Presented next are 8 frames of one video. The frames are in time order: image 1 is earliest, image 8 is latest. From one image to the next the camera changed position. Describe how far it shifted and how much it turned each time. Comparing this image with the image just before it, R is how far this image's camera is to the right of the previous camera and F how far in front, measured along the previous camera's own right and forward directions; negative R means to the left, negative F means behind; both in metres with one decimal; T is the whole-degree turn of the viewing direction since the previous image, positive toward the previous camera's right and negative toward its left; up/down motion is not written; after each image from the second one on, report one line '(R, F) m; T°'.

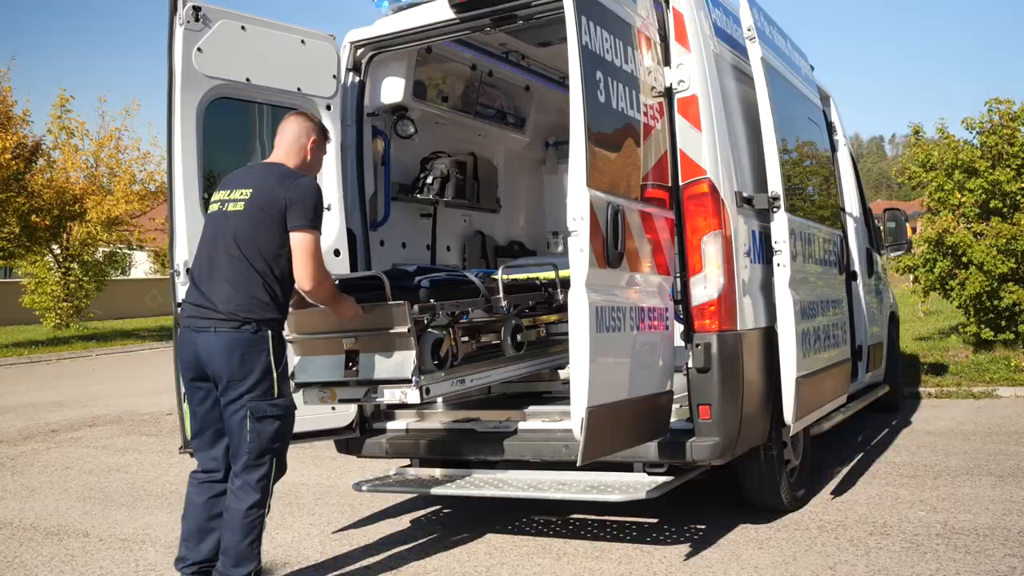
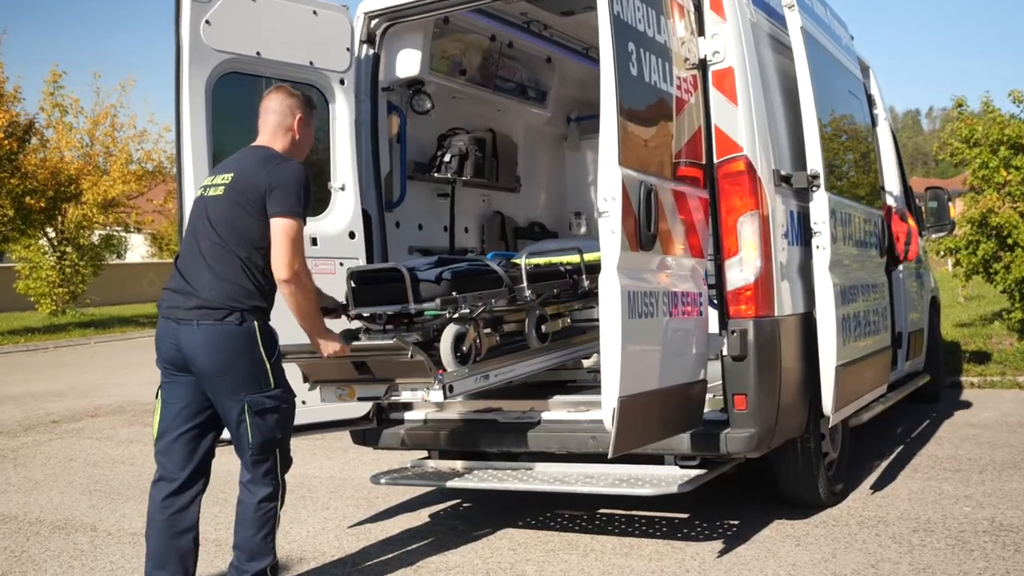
(-0.1, +0.2) m; 0°
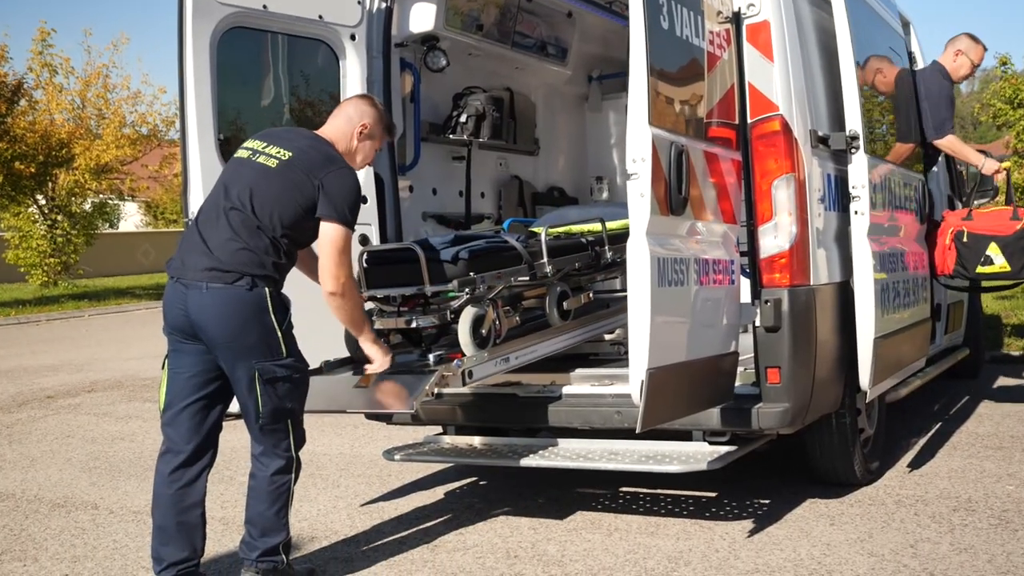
(-0.1, +0.2) m; 0°
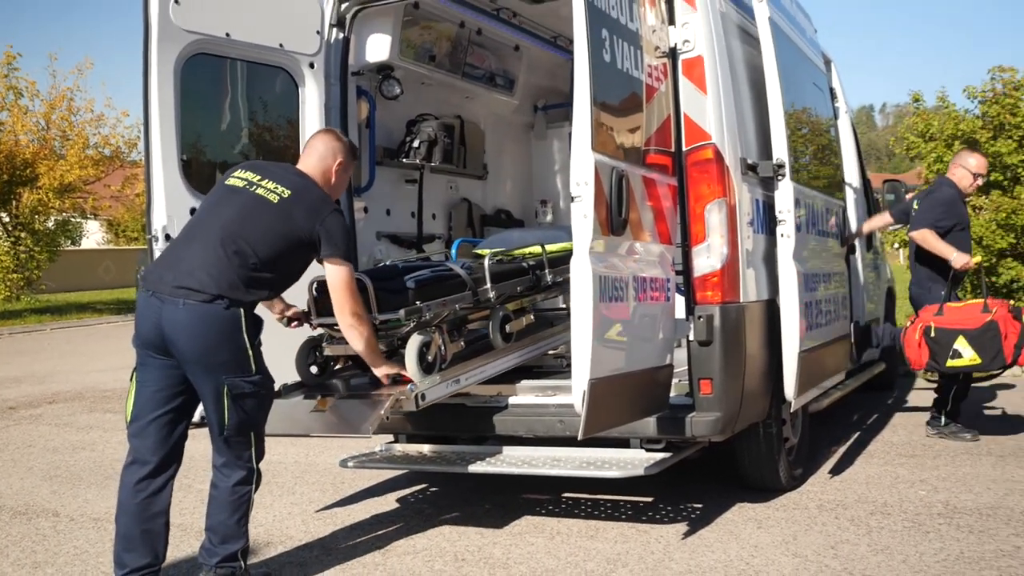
(-0.1, -0.2) m; +3°
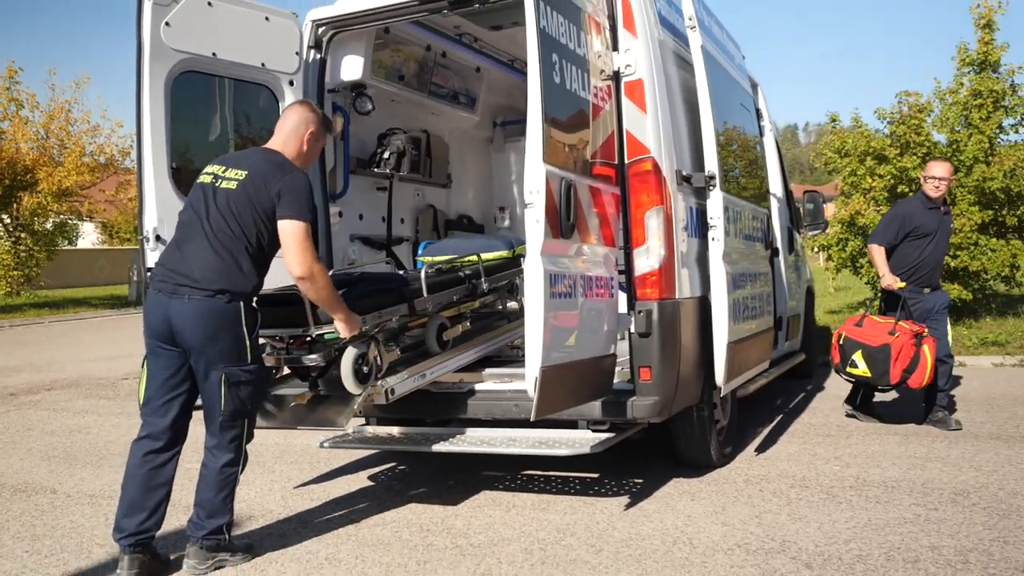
(-0.1, -0.5) m; +3°
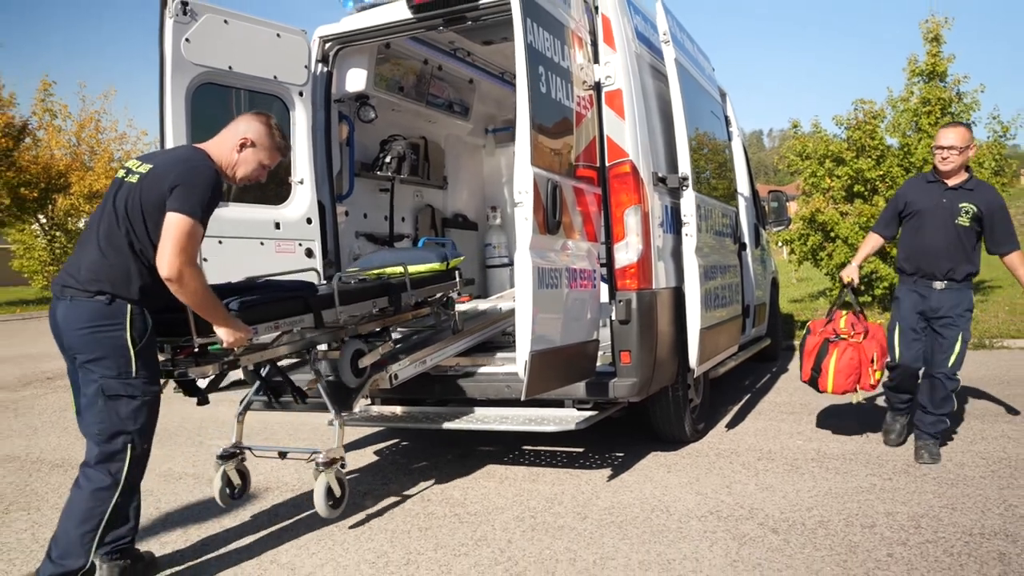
(0.0, -0.4) m; +1°
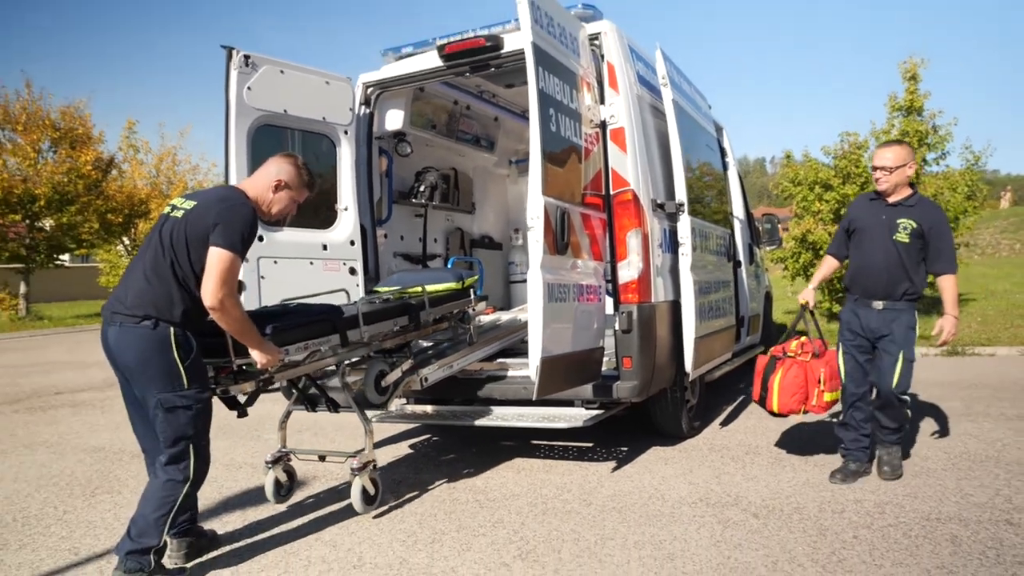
(+0.3, -0.7) m; -4°
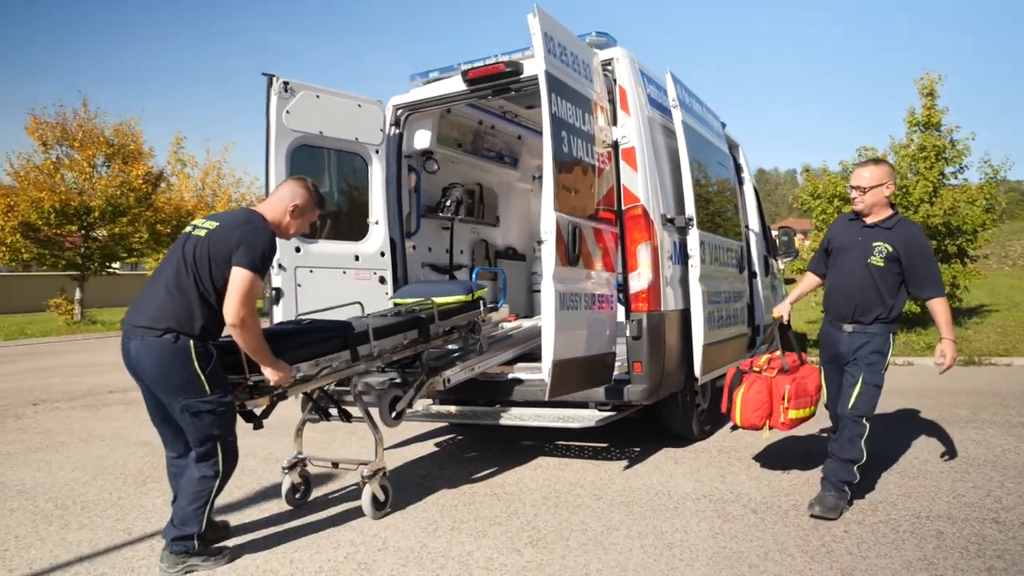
(+0.3, -0.4) m; -4°
